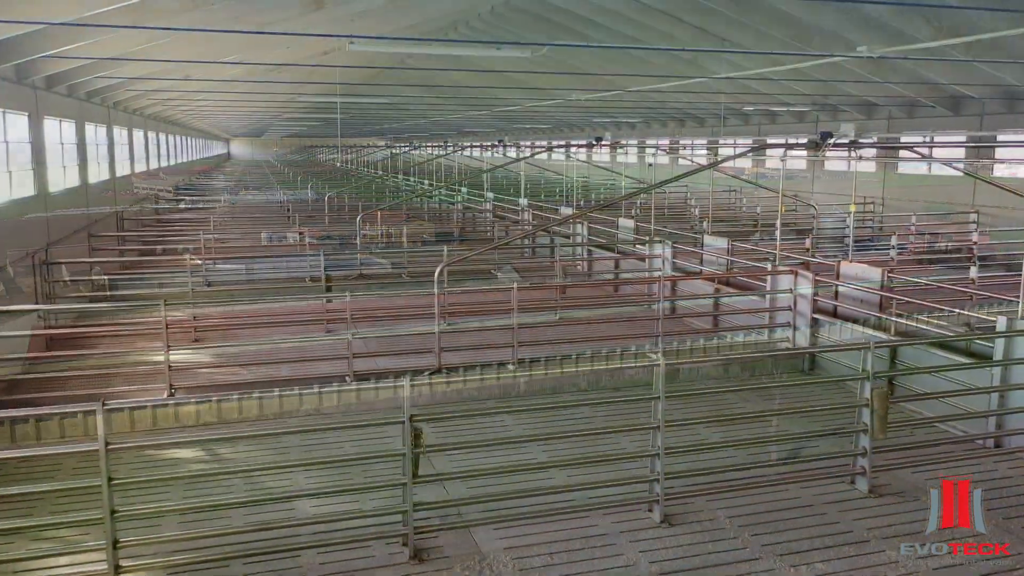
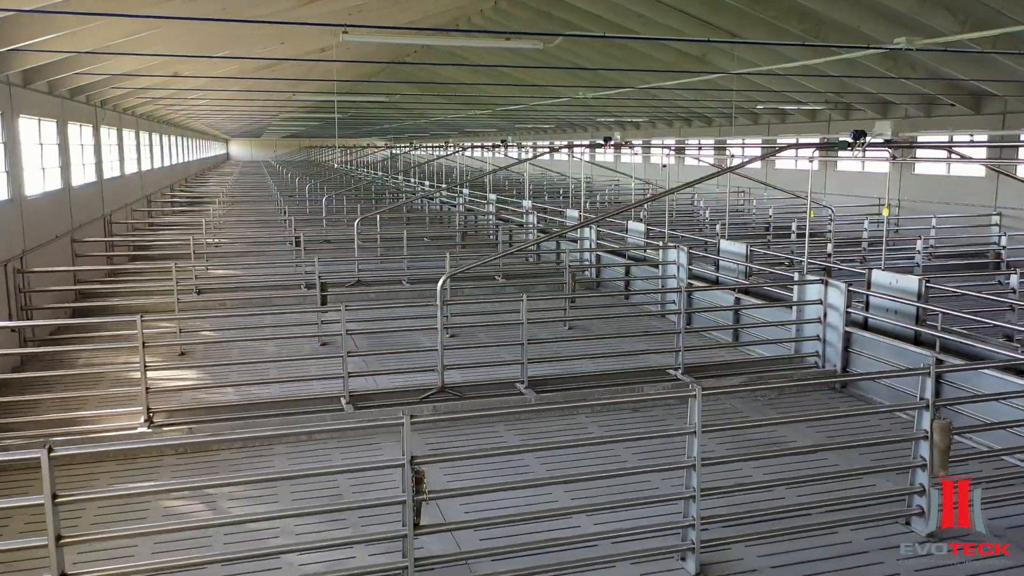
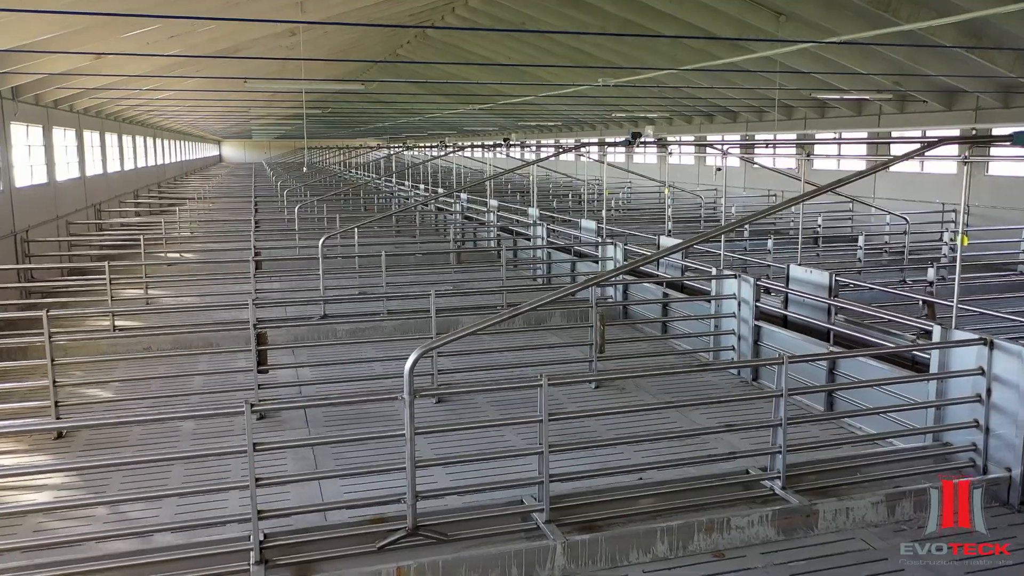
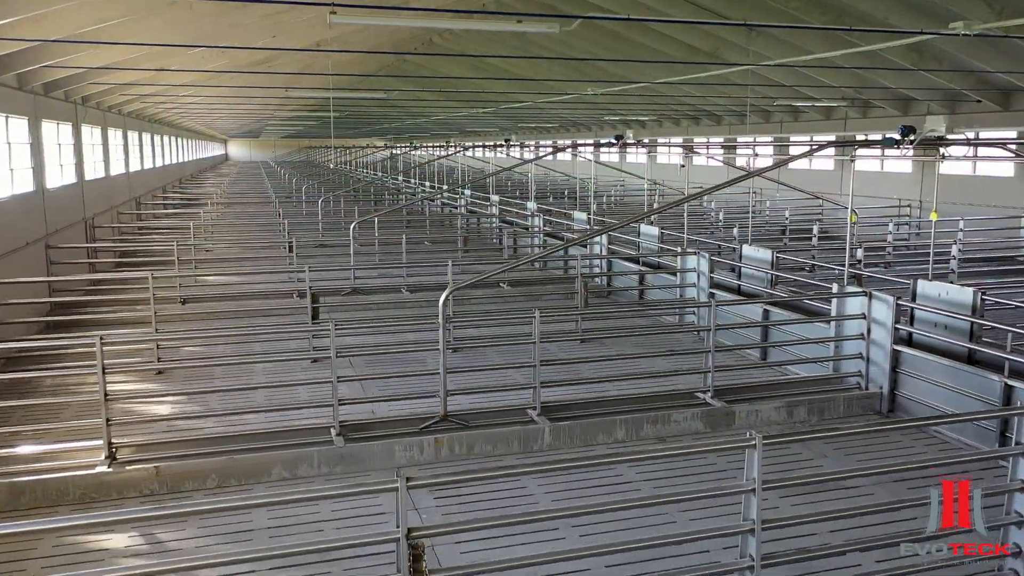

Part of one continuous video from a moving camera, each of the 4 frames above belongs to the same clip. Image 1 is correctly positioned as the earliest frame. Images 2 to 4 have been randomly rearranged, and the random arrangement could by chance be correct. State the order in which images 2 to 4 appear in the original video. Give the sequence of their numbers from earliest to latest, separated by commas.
2, 4, 3
